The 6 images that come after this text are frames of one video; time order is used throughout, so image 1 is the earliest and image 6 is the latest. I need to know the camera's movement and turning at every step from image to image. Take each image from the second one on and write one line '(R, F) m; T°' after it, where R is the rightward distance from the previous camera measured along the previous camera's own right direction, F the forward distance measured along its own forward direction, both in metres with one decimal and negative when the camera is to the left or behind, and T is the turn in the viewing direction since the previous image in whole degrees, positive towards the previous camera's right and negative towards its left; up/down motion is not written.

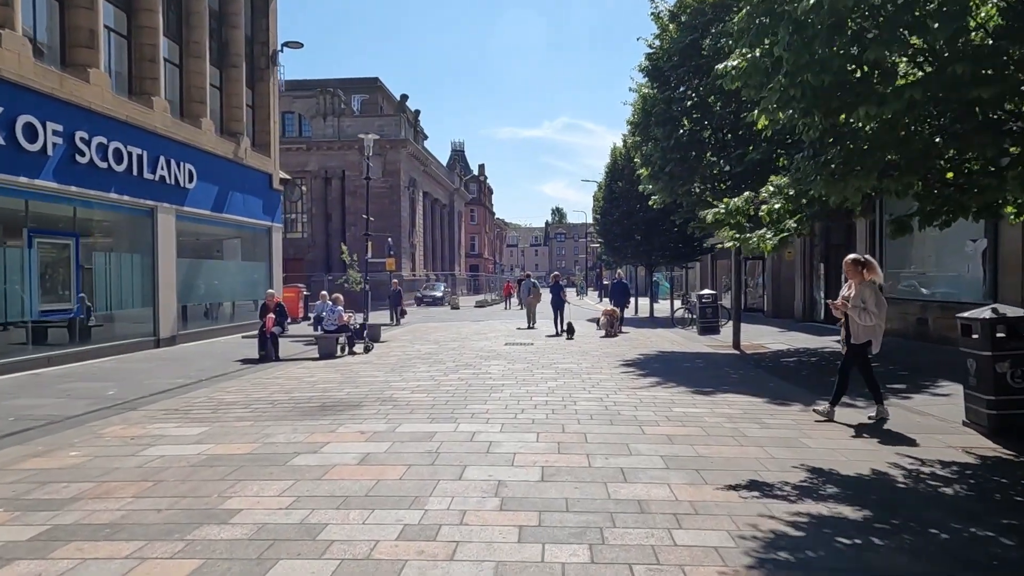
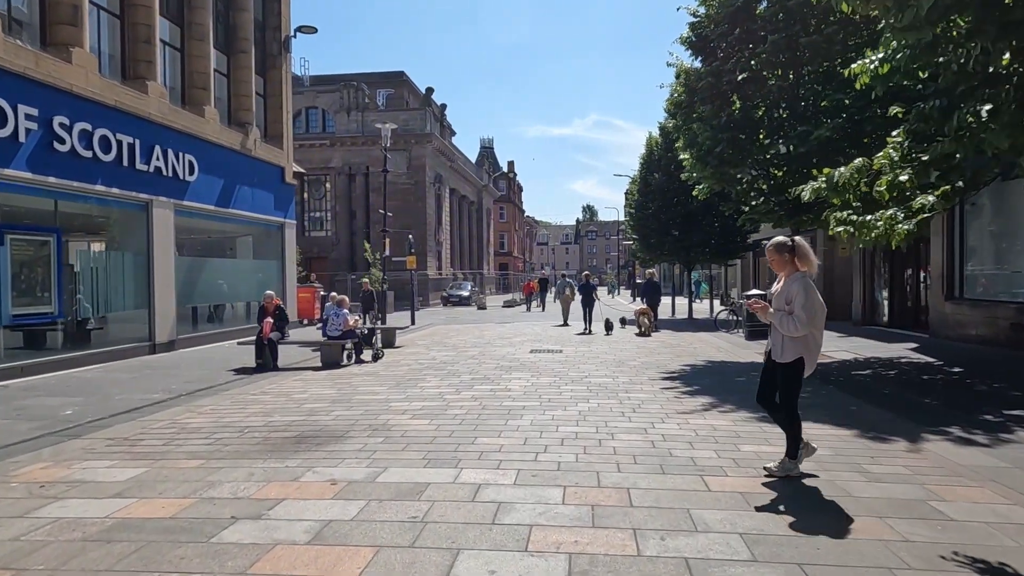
(+0.1, +1.7) m; -3°
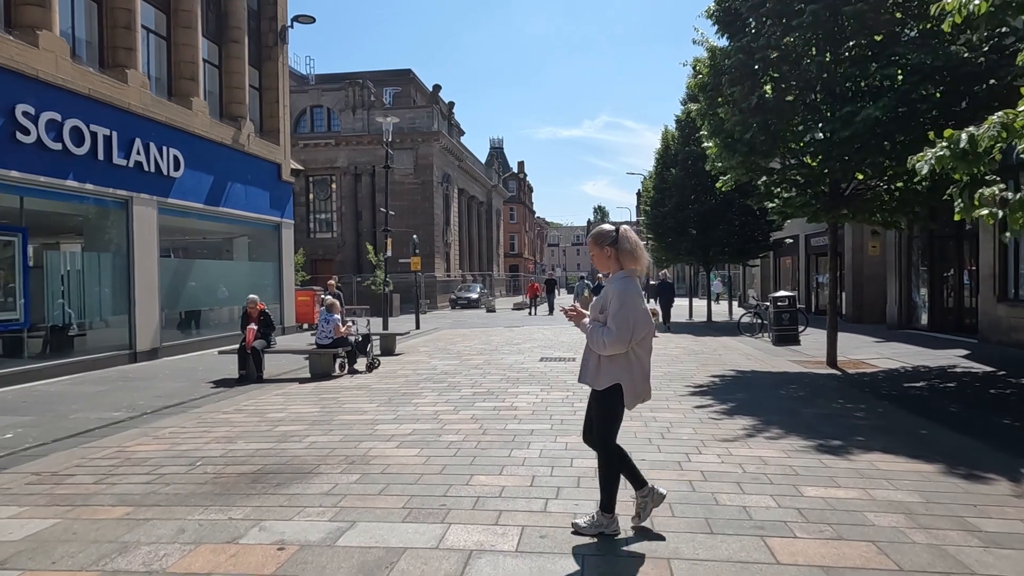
(+0.1, +1.2) m; -1°
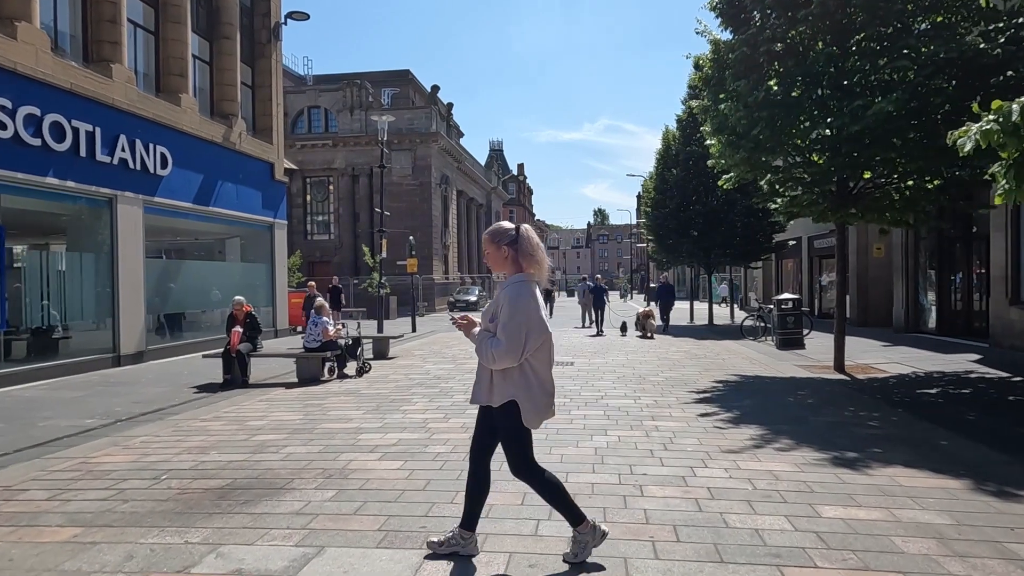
(+0.1, +0.4) m; 0°
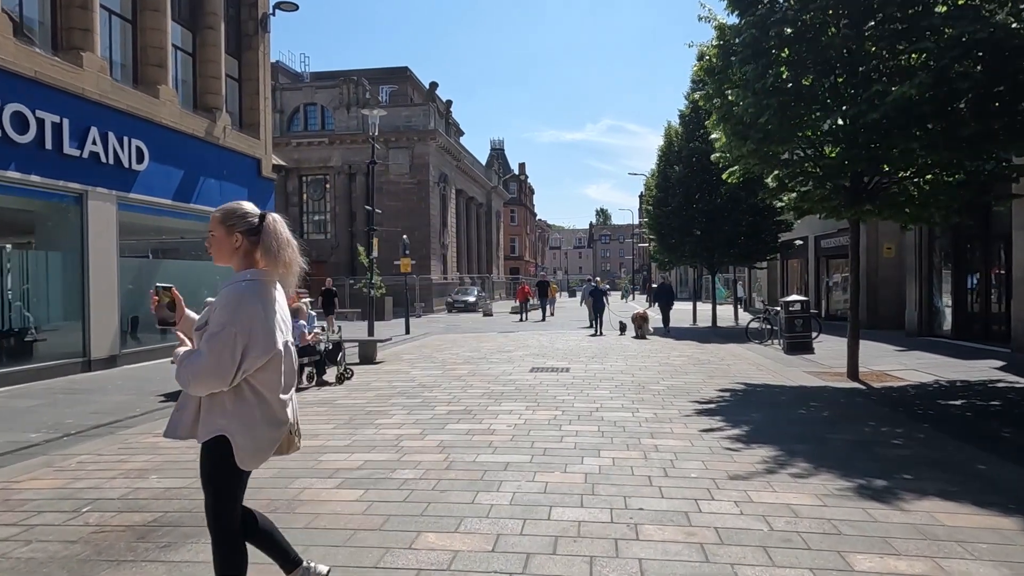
(+0.2, +0.8) m; 0°
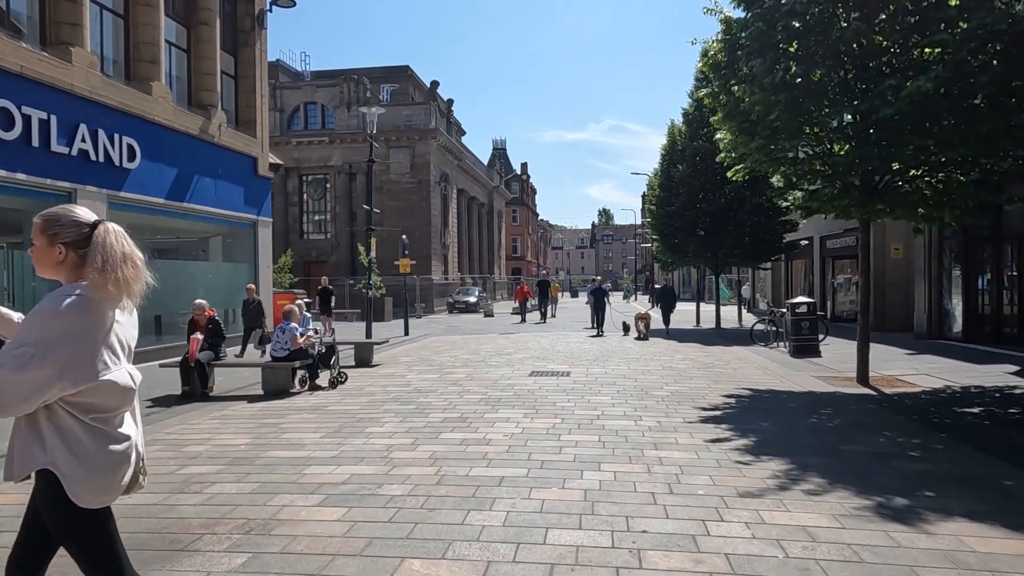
(+0.1, +0.3) m; 0°
